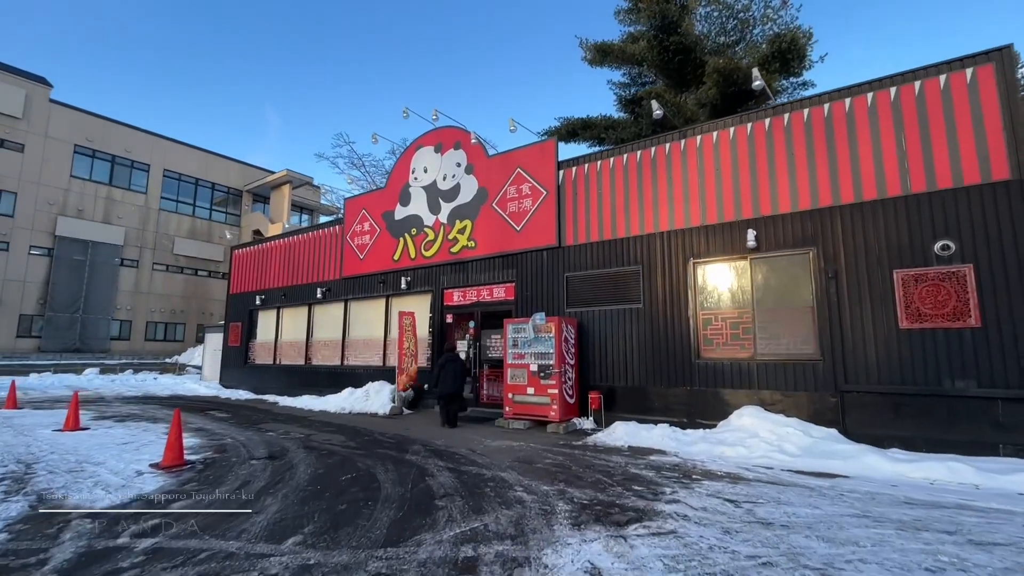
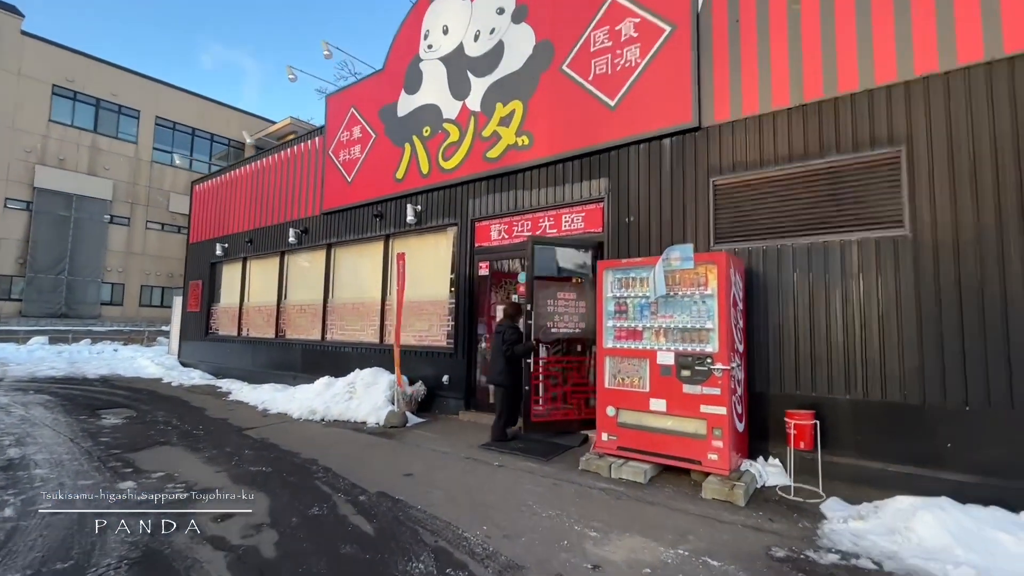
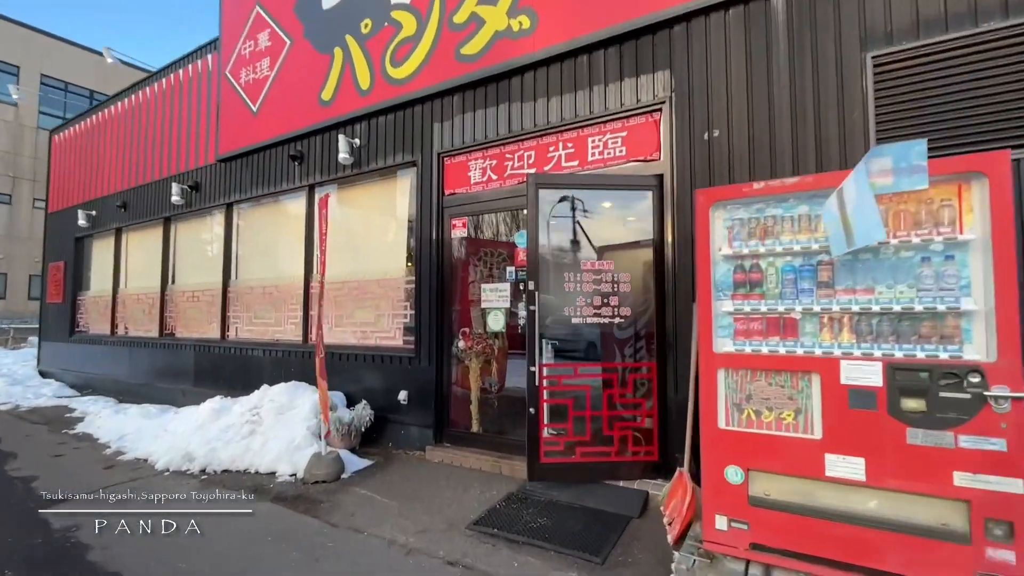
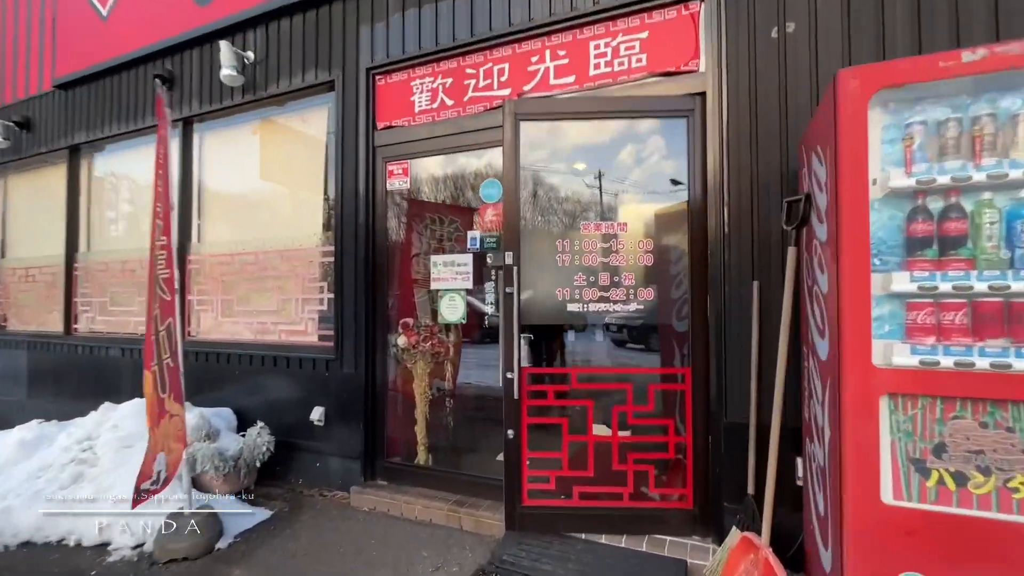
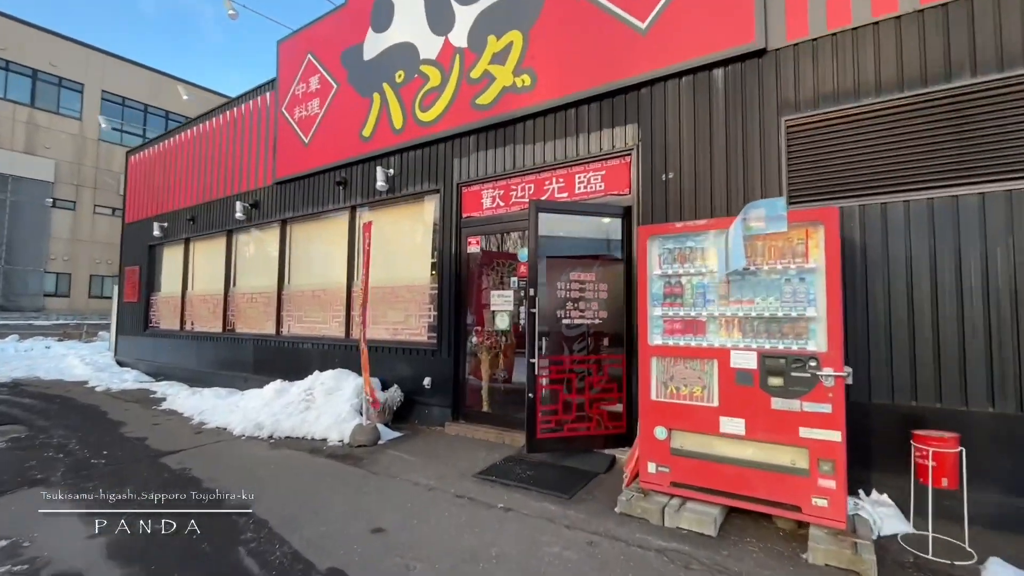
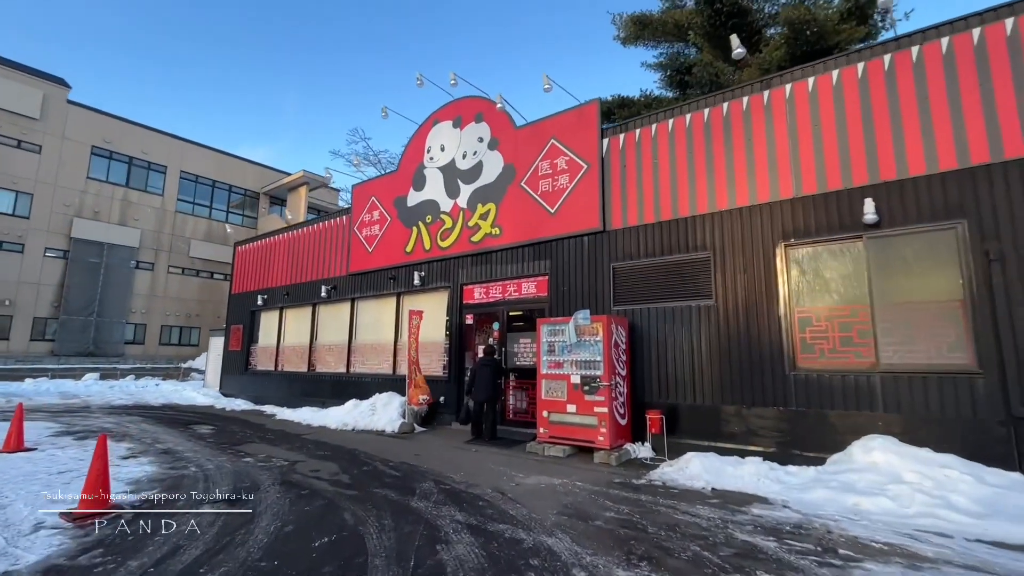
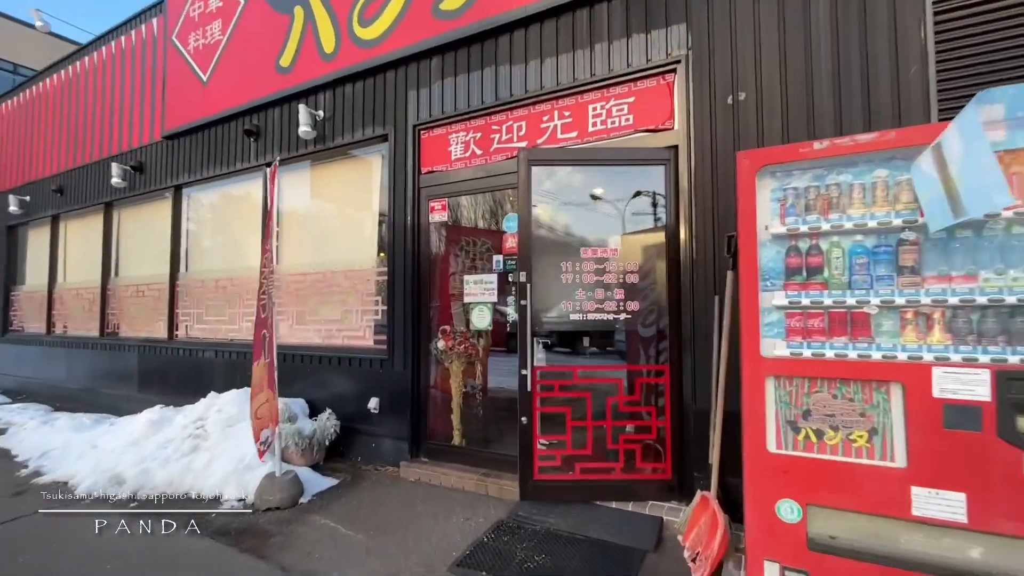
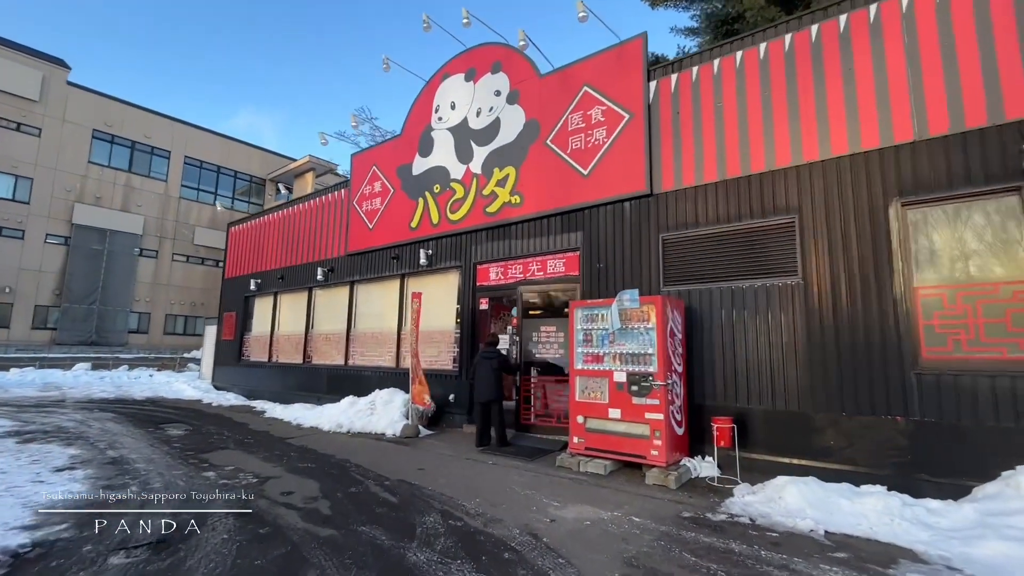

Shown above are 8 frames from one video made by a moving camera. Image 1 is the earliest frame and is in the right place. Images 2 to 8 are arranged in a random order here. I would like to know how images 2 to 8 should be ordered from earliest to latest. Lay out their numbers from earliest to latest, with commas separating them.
6, 8, 2, 5, 3, 7, 4
